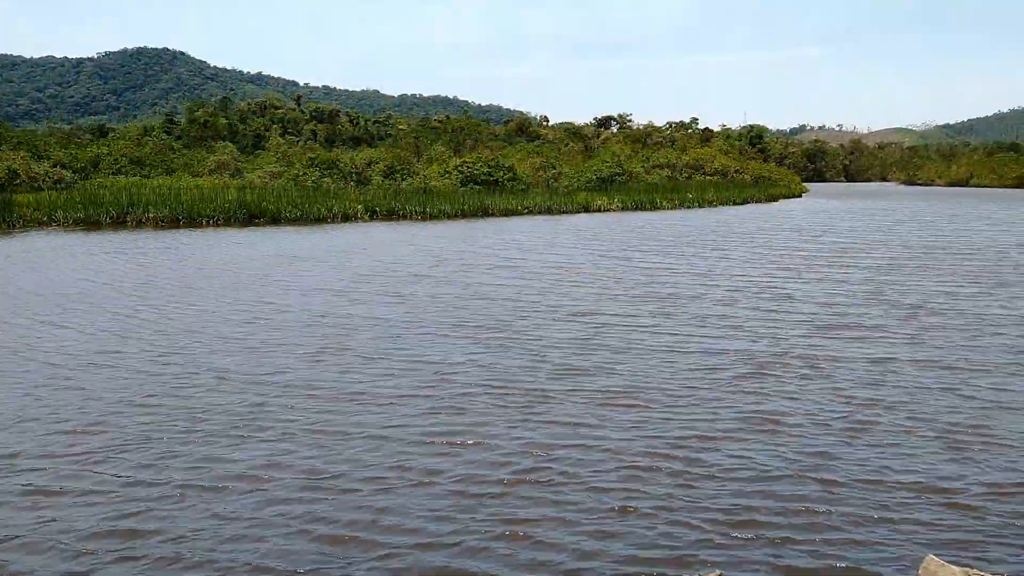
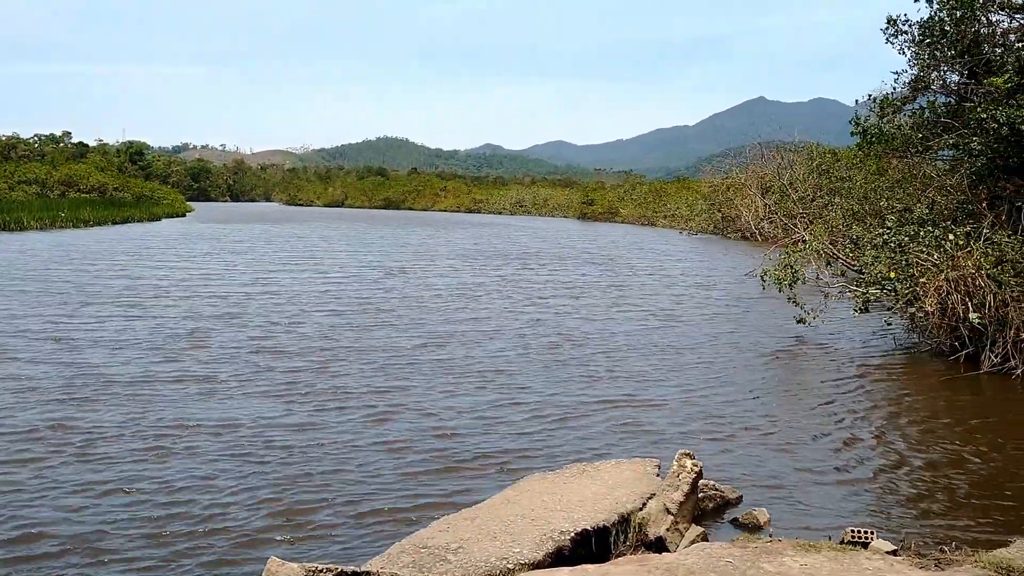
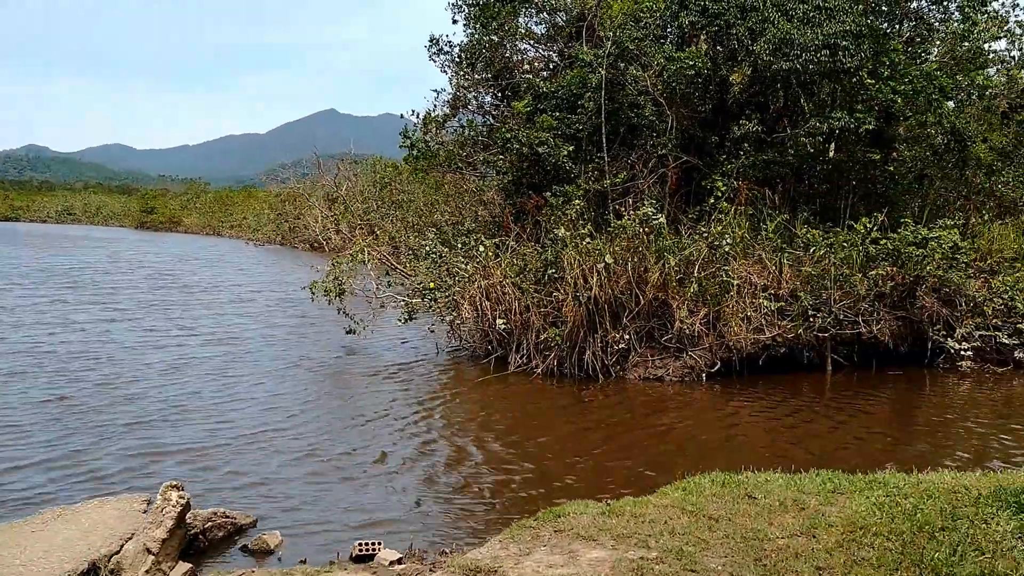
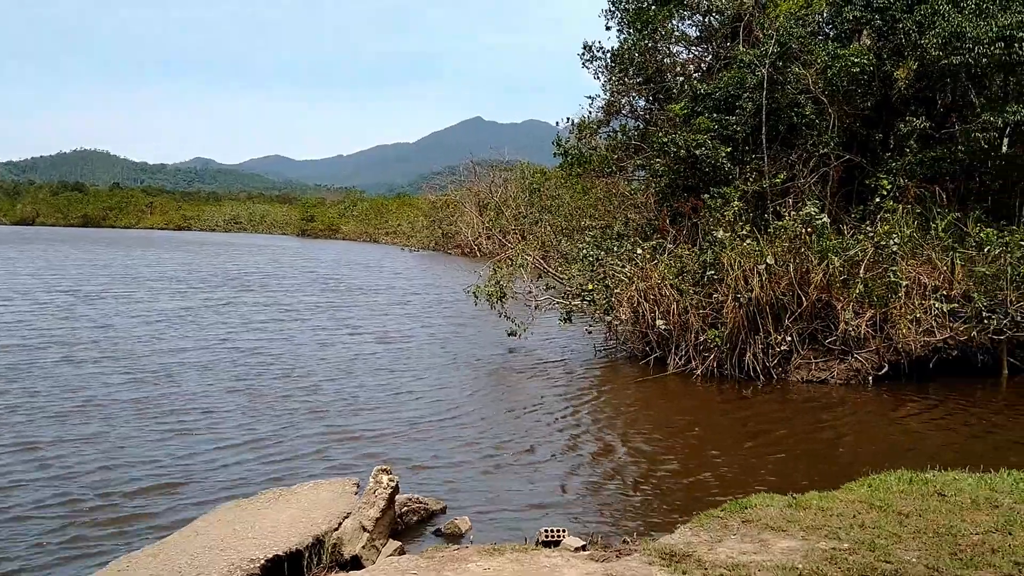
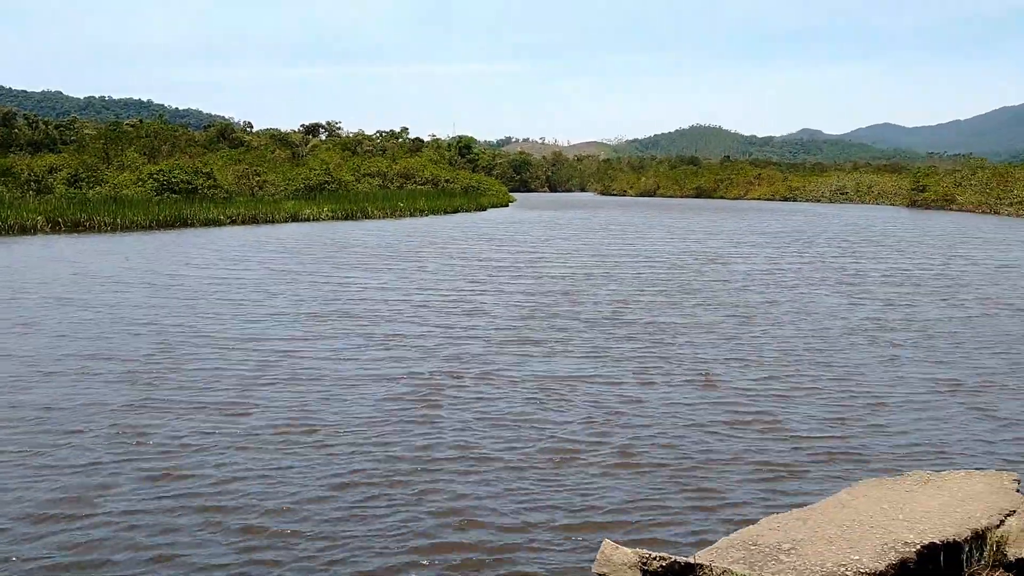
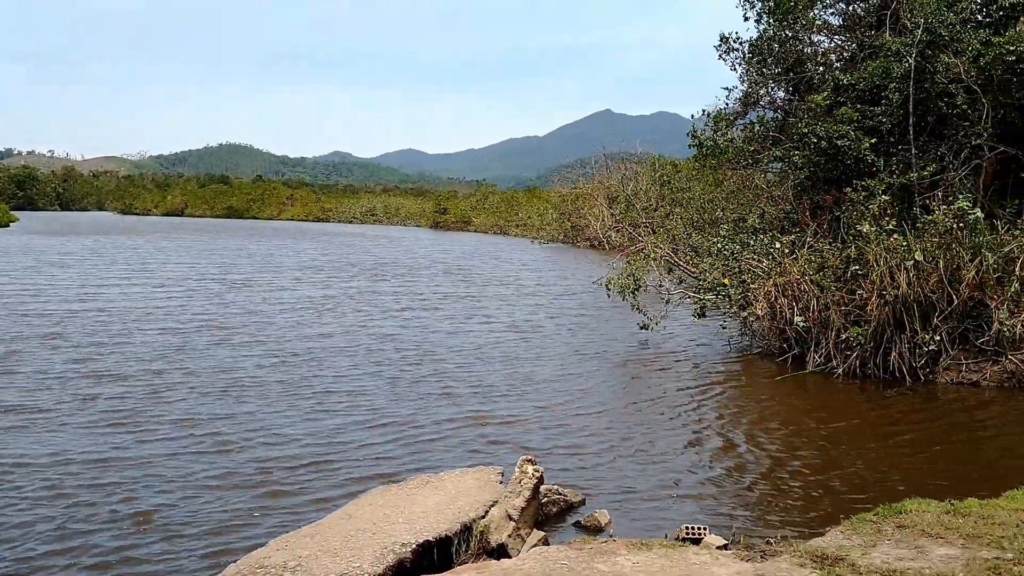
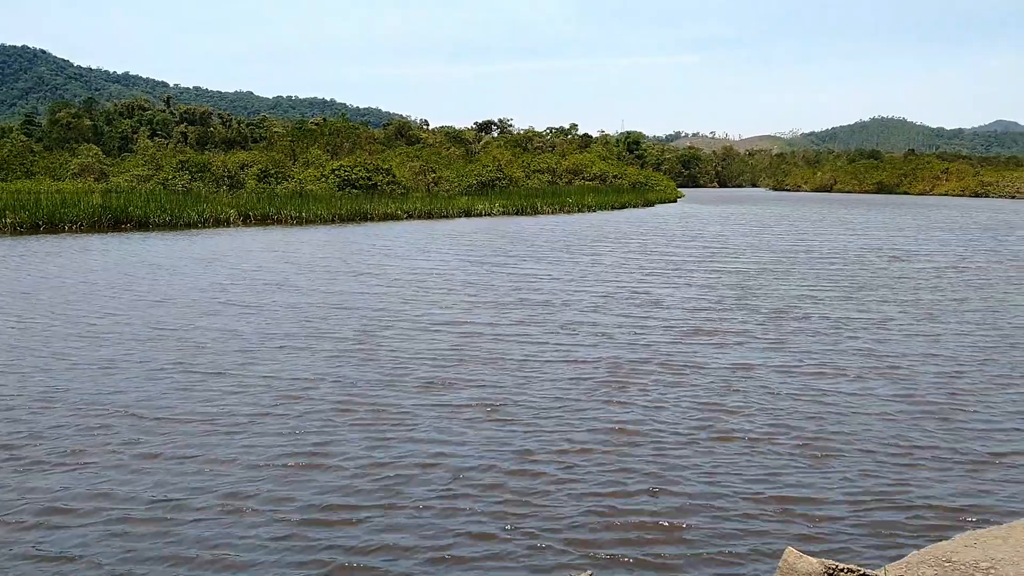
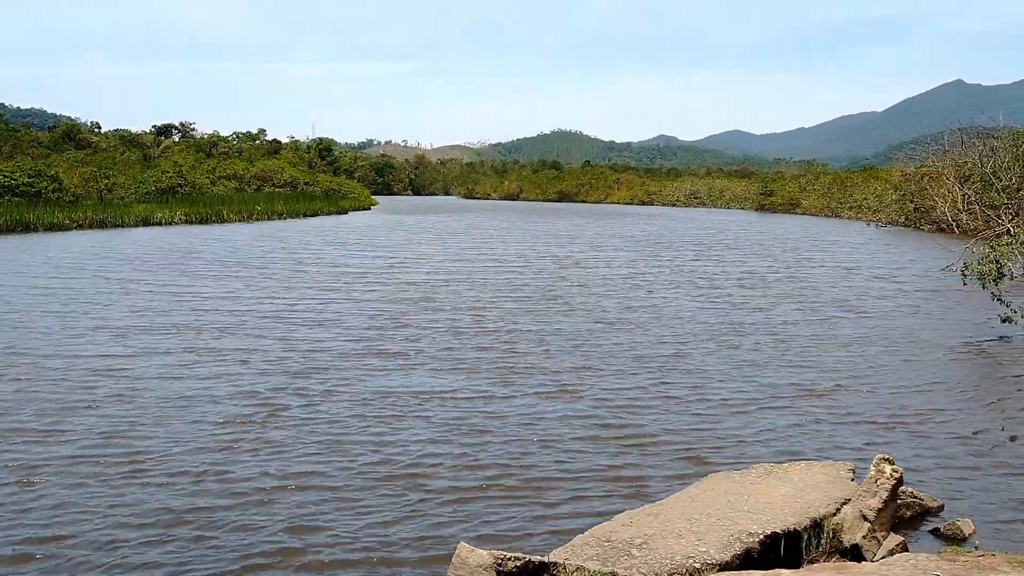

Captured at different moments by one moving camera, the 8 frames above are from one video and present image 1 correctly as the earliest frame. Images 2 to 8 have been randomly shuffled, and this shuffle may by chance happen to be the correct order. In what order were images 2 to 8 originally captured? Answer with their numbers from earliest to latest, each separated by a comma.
7, 5, 8, 2, 6, 4, 3
